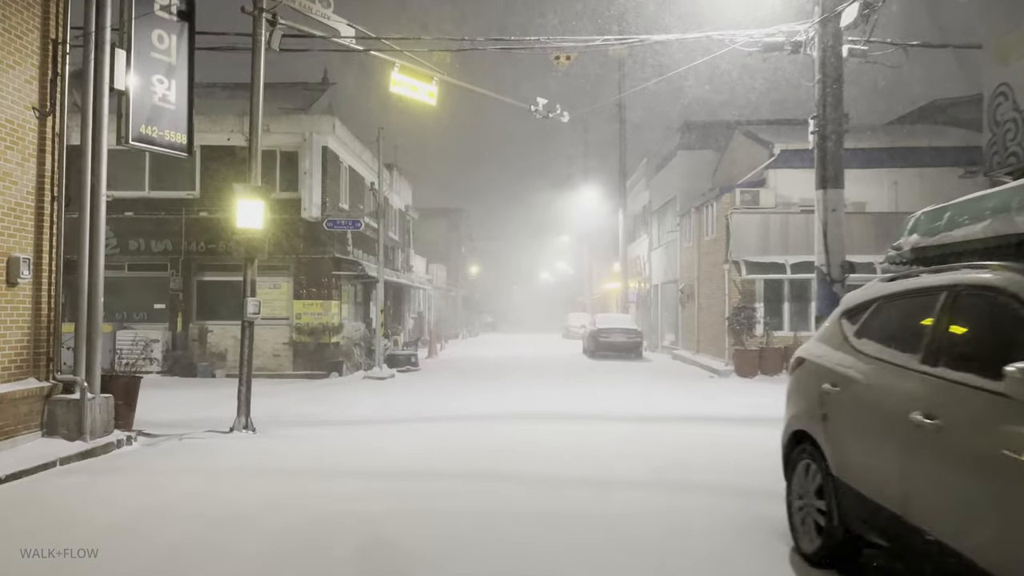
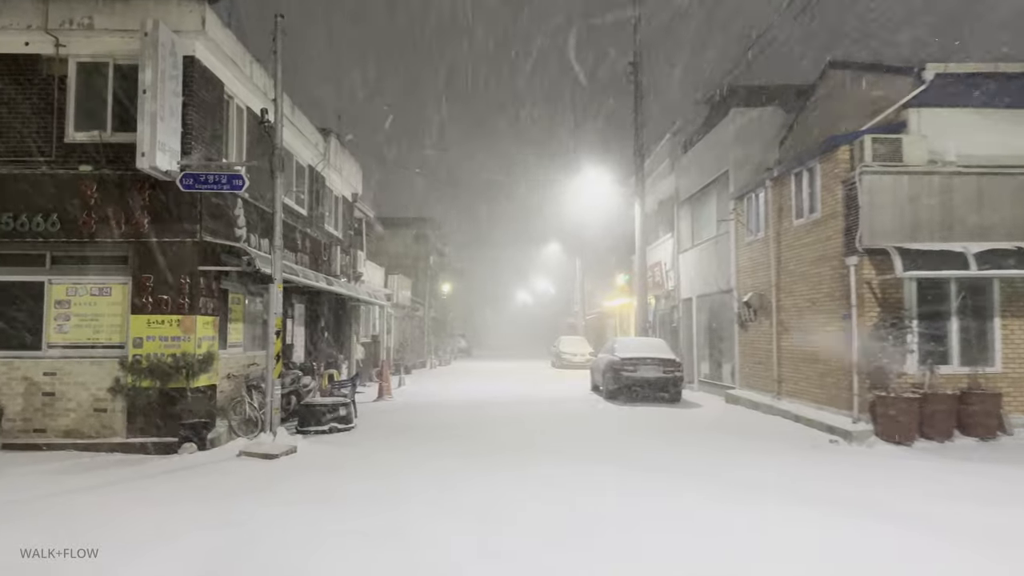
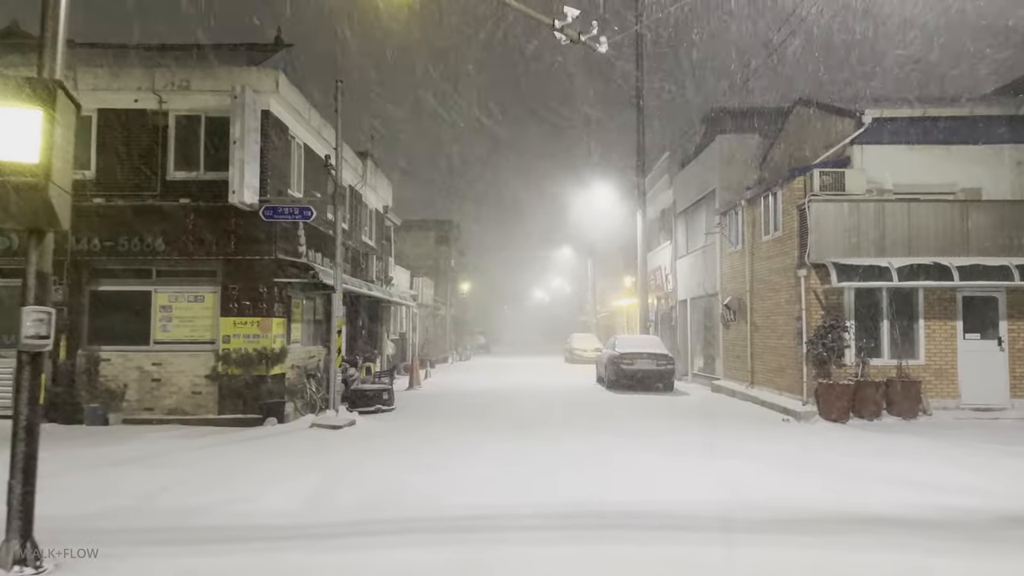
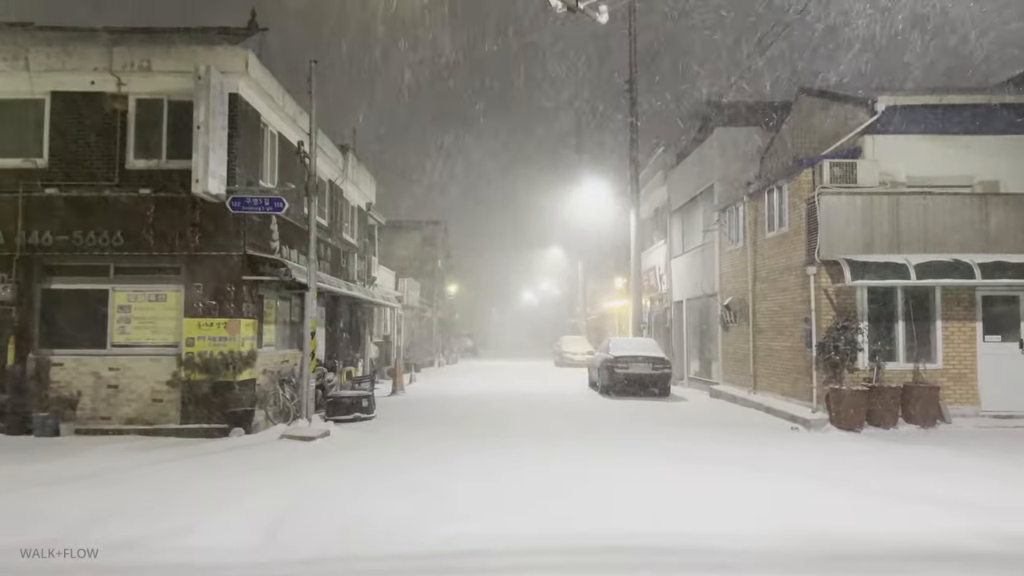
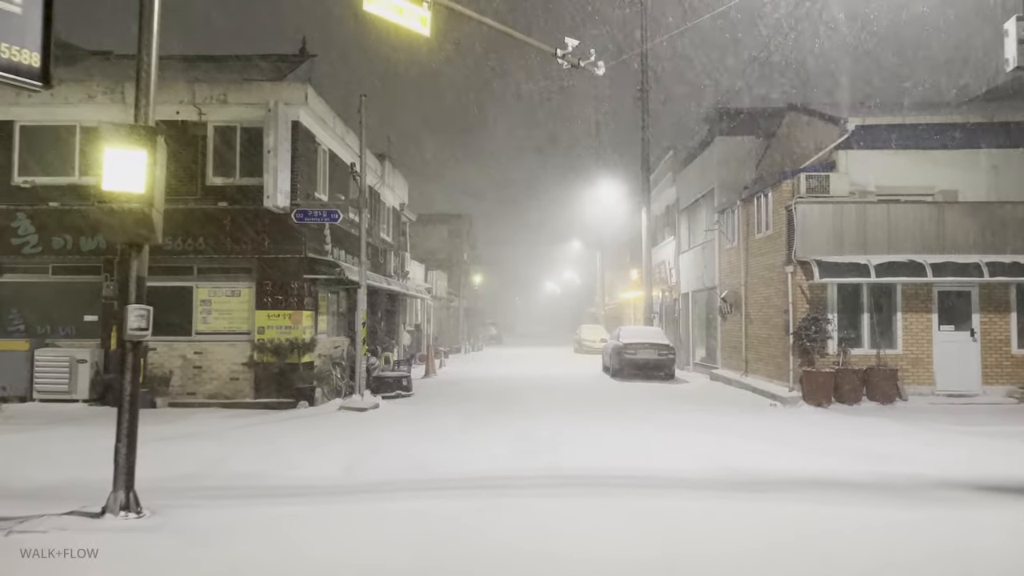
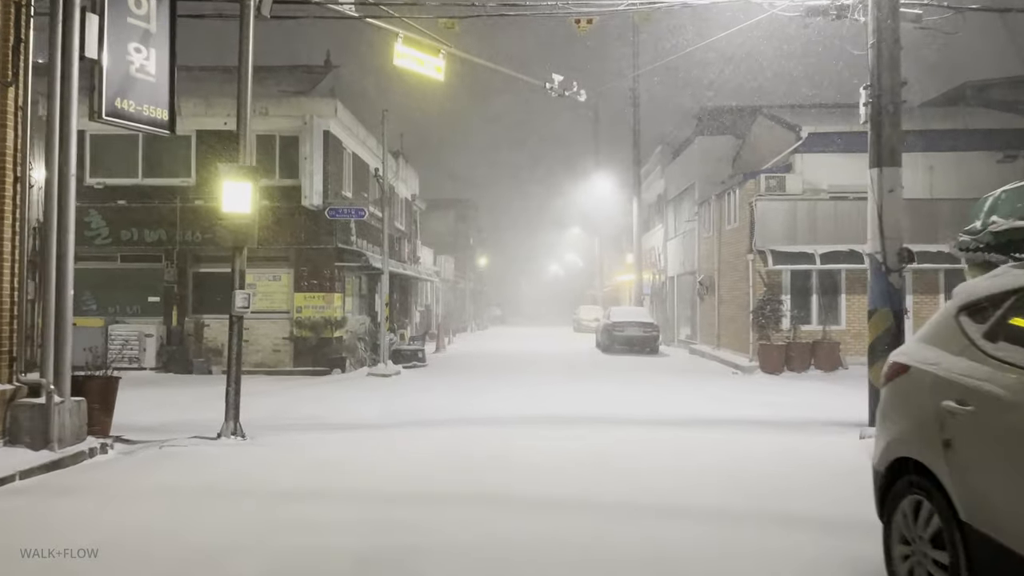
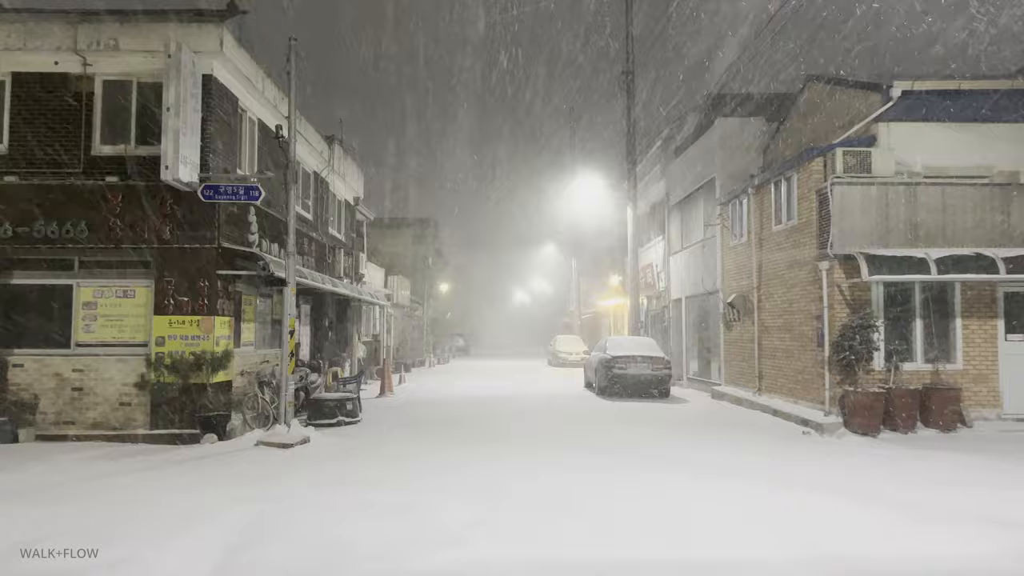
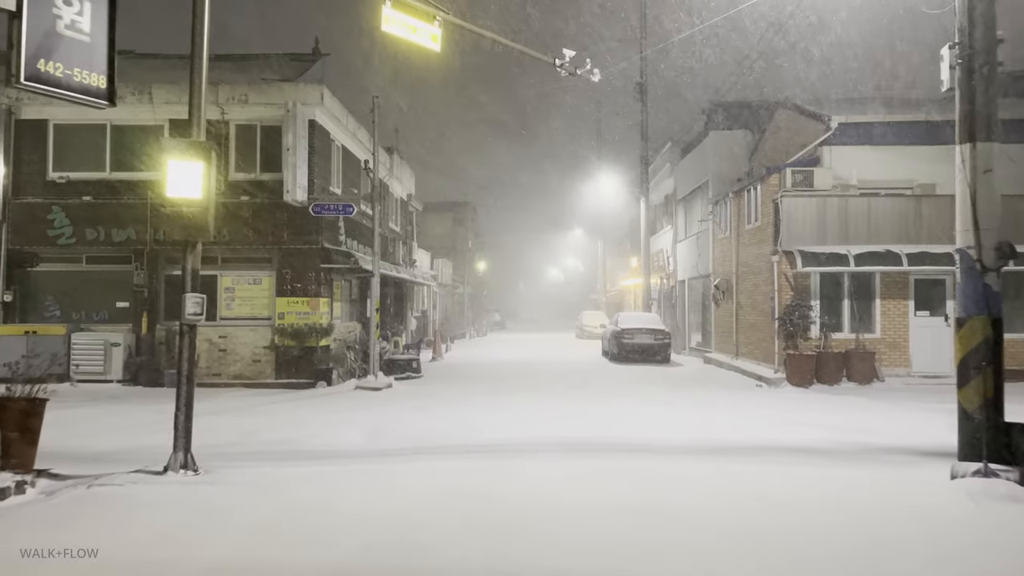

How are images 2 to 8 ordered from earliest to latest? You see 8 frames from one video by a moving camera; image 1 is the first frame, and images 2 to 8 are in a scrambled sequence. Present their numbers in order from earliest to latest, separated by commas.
6, 8, 5, 3, 4, 7, 2
